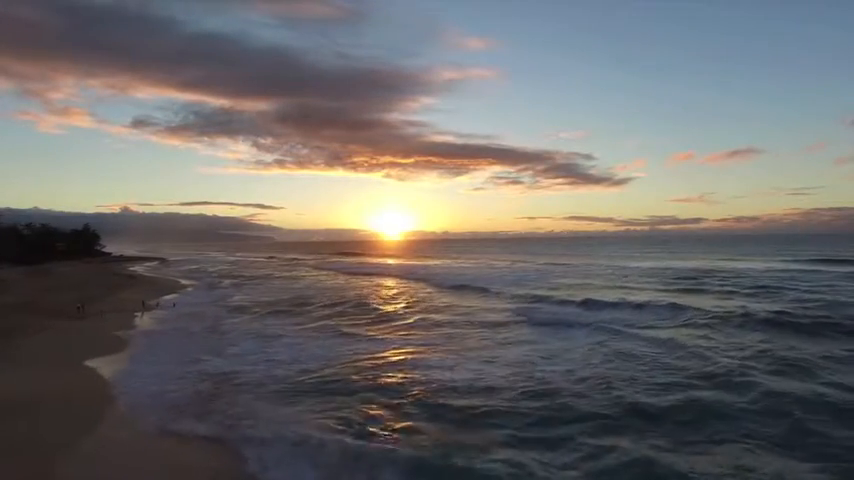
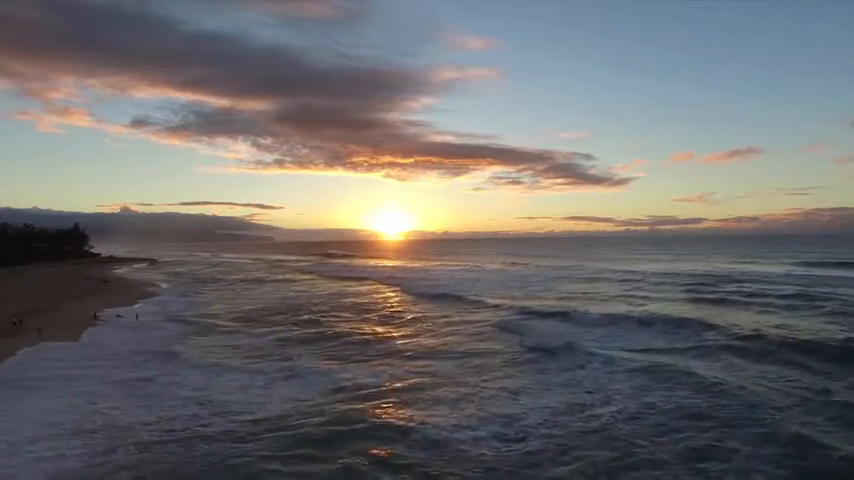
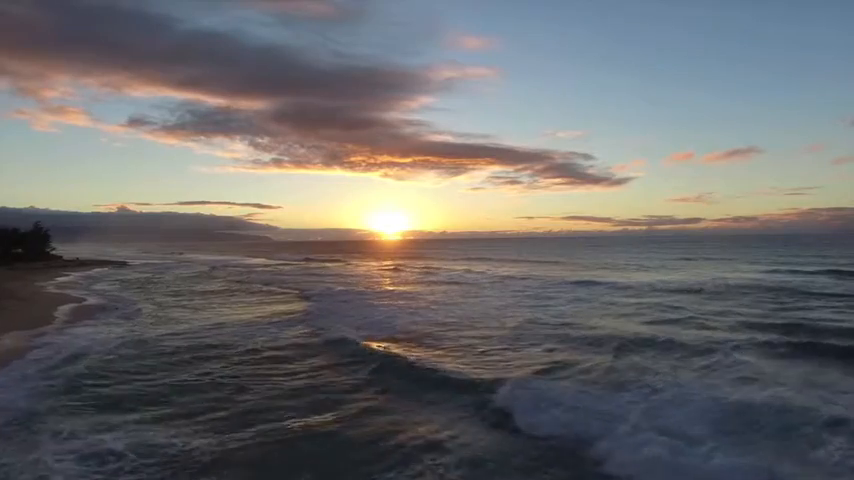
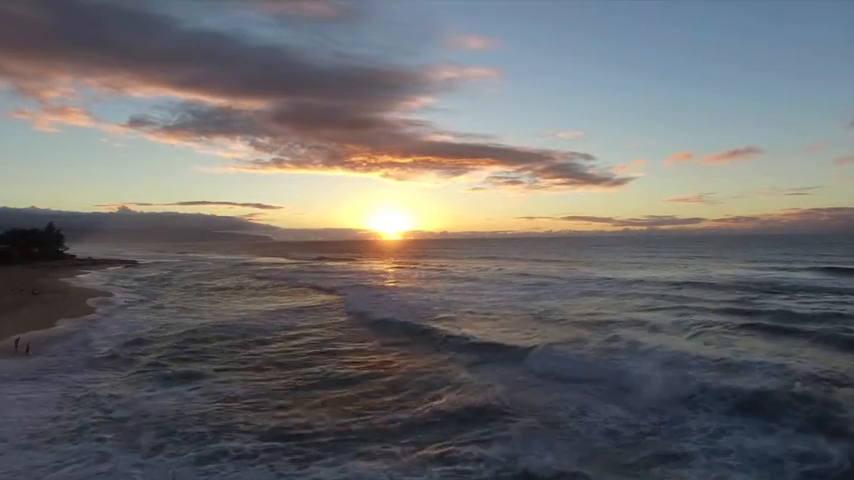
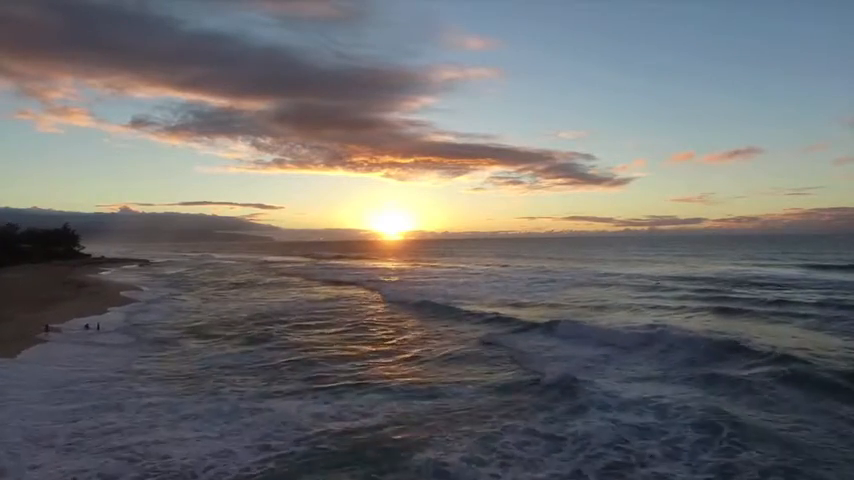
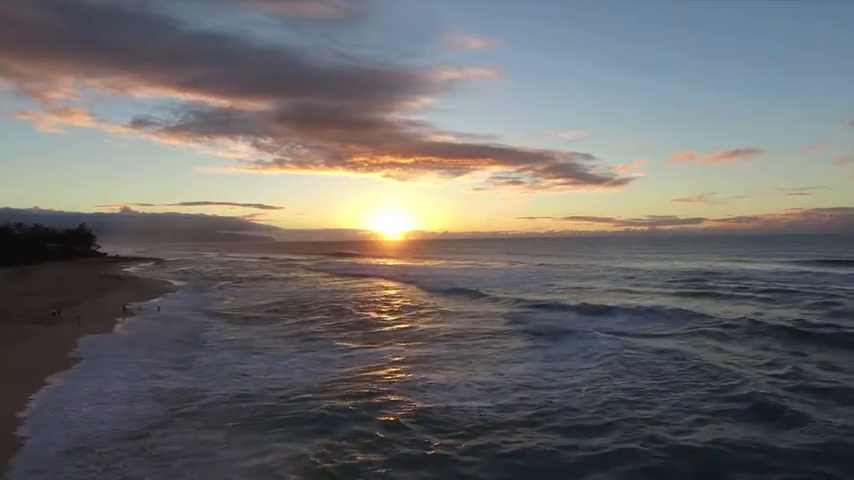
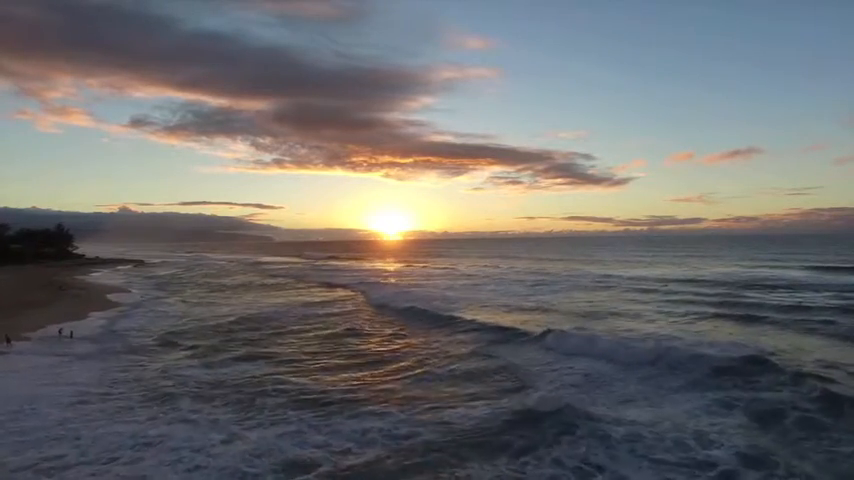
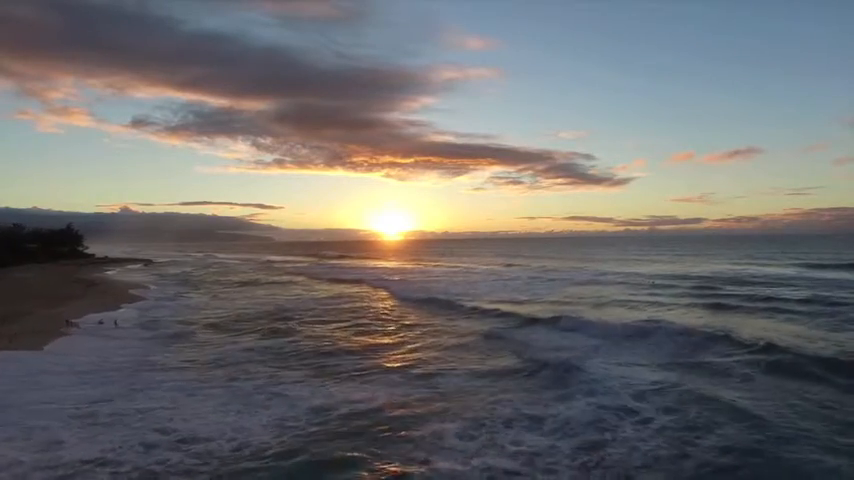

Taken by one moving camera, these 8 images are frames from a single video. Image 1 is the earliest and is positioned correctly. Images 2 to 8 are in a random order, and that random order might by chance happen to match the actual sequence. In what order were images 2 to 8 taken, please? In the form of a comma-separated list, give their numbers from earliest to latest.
6, 2, 8, 5, 7, 4, 3
